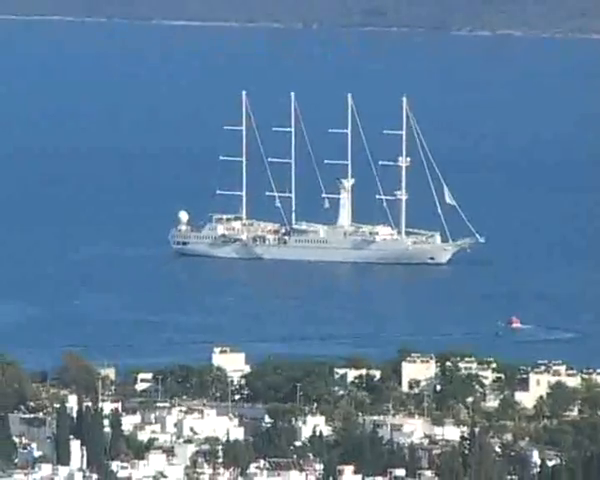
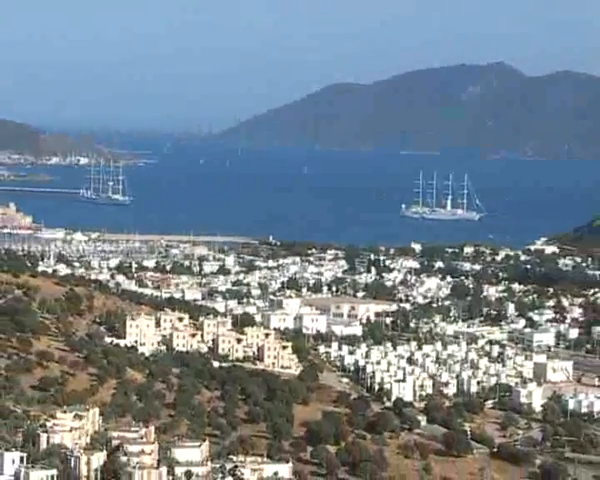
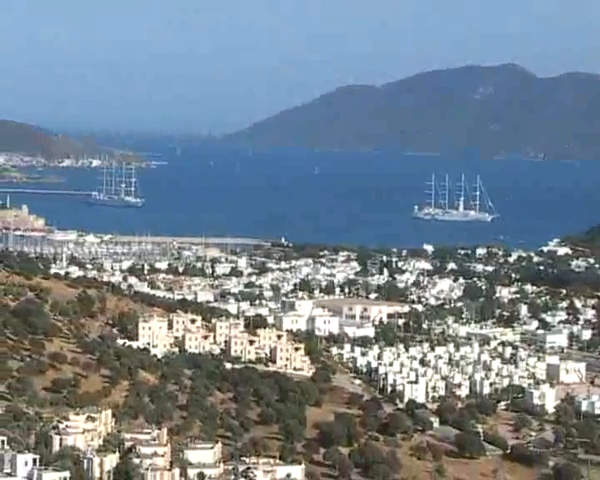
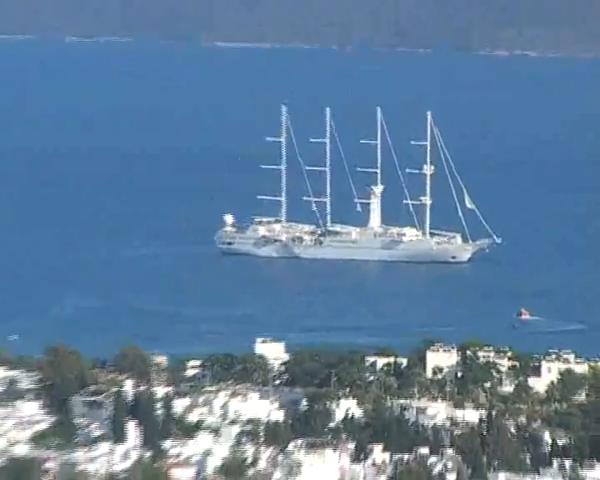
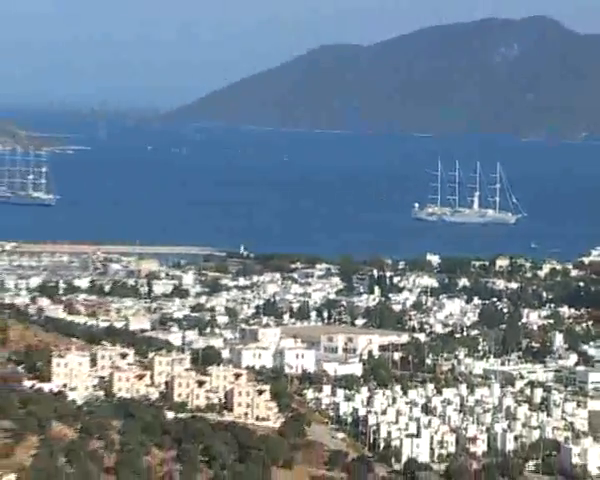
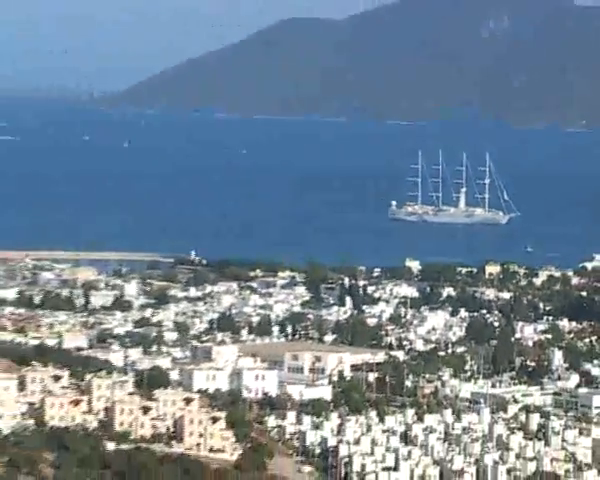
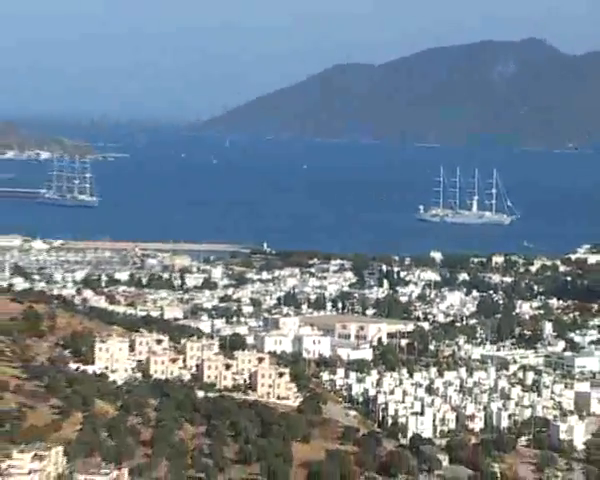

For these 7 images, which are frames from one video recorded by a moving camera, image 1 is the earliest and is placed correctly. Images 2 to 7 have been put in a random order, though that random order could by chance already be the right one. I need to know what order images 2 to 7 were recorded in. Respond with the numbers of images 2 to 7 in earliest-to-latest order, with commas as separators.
4, 6, 5, 7, 2, 3
